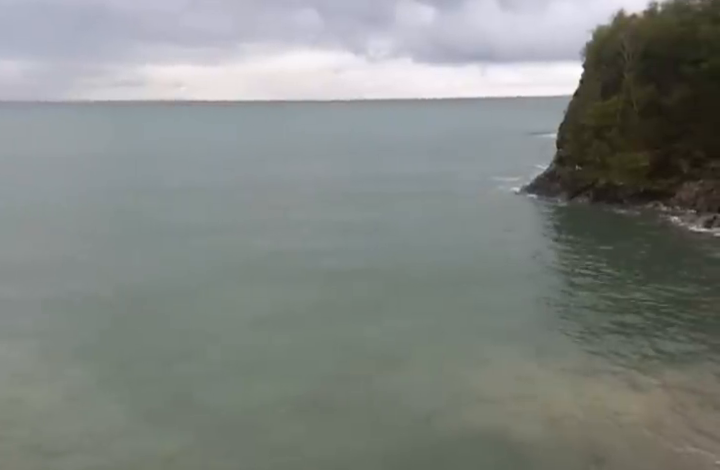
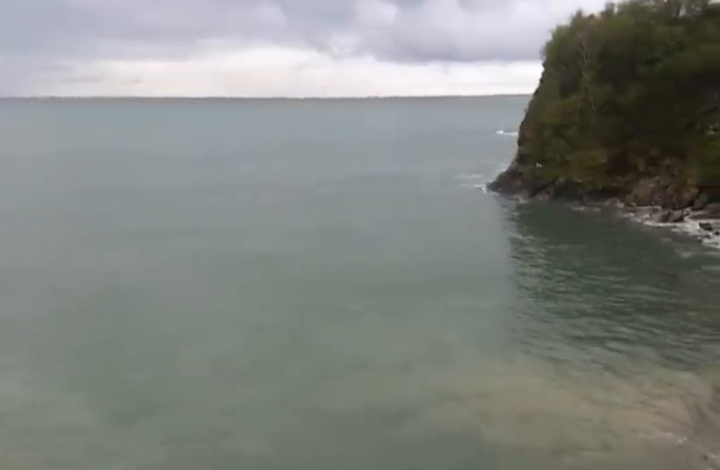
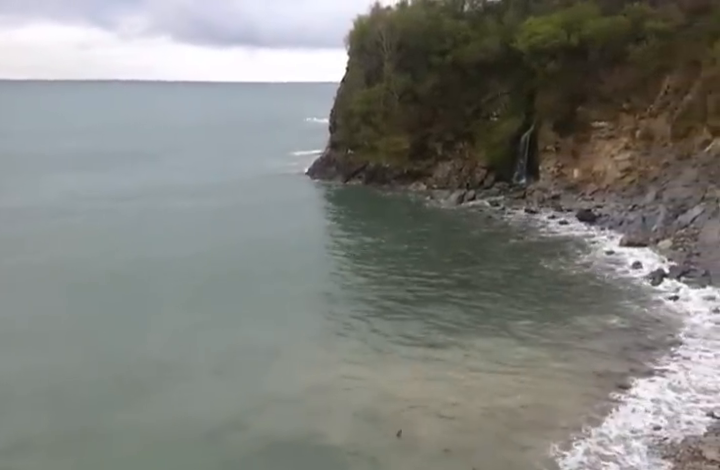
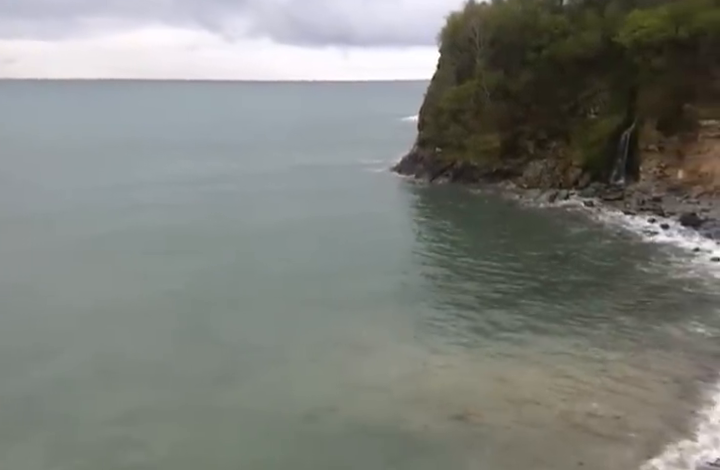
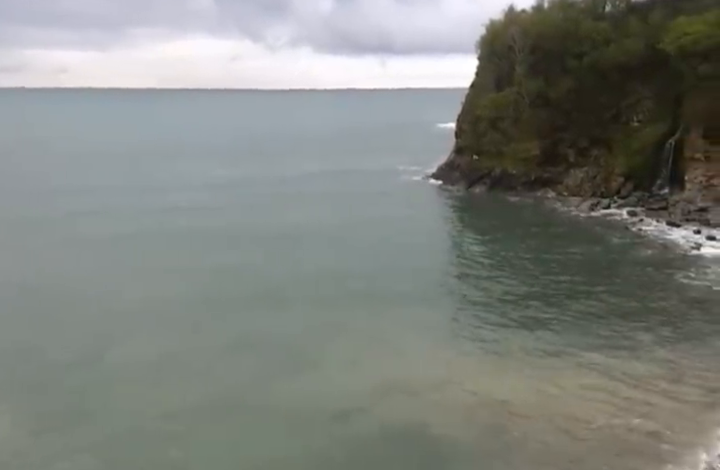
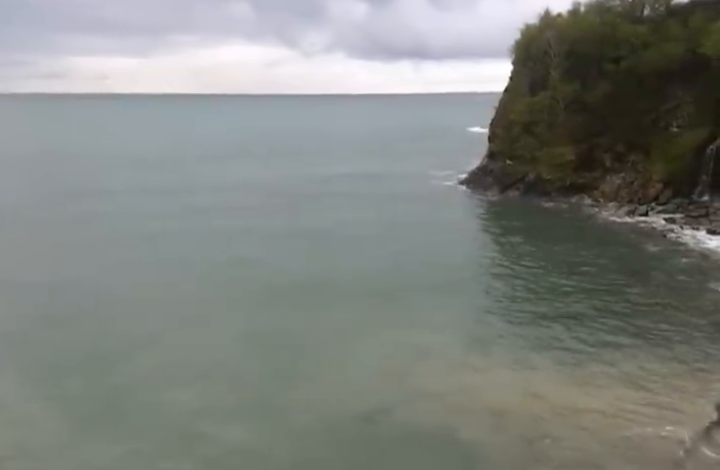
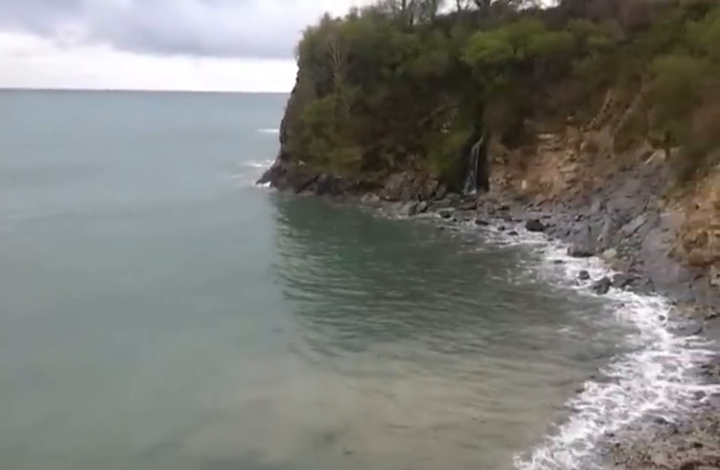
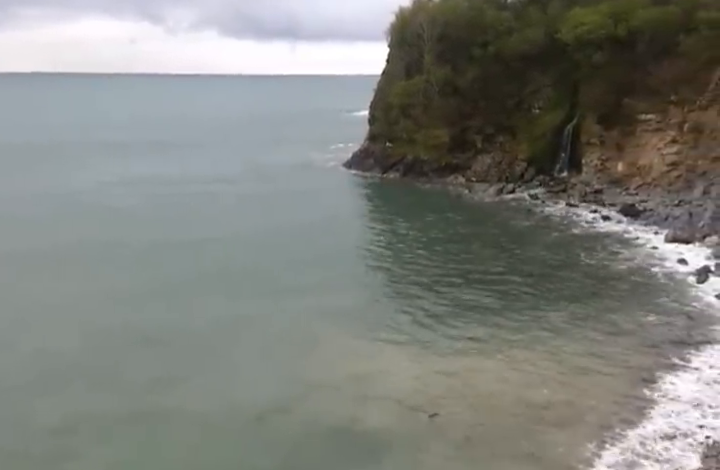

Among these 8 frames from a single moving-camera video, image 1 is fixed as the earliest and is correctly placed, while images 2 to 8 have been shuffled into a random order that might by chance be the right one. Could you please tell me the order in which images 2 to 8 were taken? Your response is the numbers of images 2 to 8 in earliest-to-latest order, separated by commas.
2, 6, 5, 4, 8, 3, 7
